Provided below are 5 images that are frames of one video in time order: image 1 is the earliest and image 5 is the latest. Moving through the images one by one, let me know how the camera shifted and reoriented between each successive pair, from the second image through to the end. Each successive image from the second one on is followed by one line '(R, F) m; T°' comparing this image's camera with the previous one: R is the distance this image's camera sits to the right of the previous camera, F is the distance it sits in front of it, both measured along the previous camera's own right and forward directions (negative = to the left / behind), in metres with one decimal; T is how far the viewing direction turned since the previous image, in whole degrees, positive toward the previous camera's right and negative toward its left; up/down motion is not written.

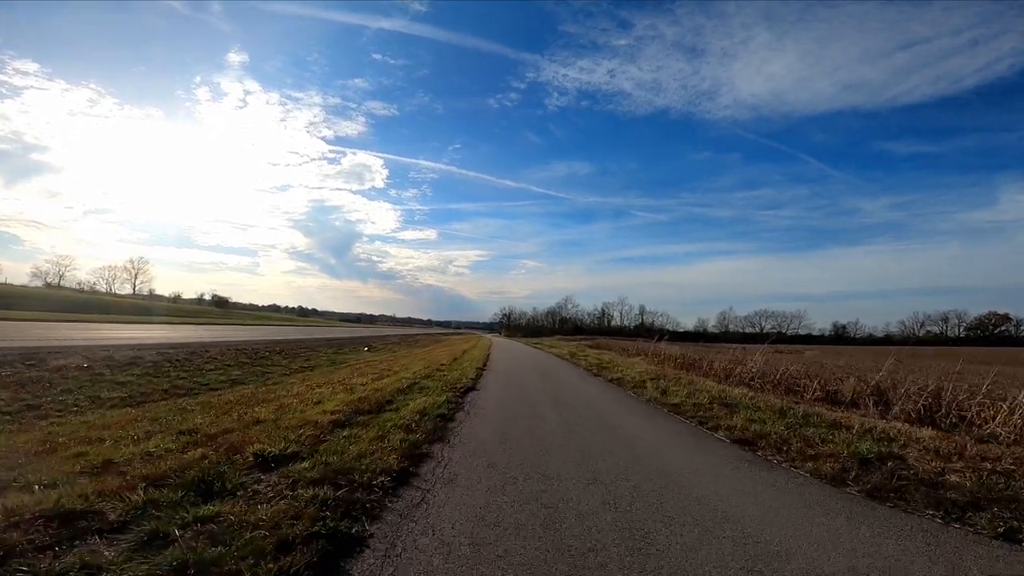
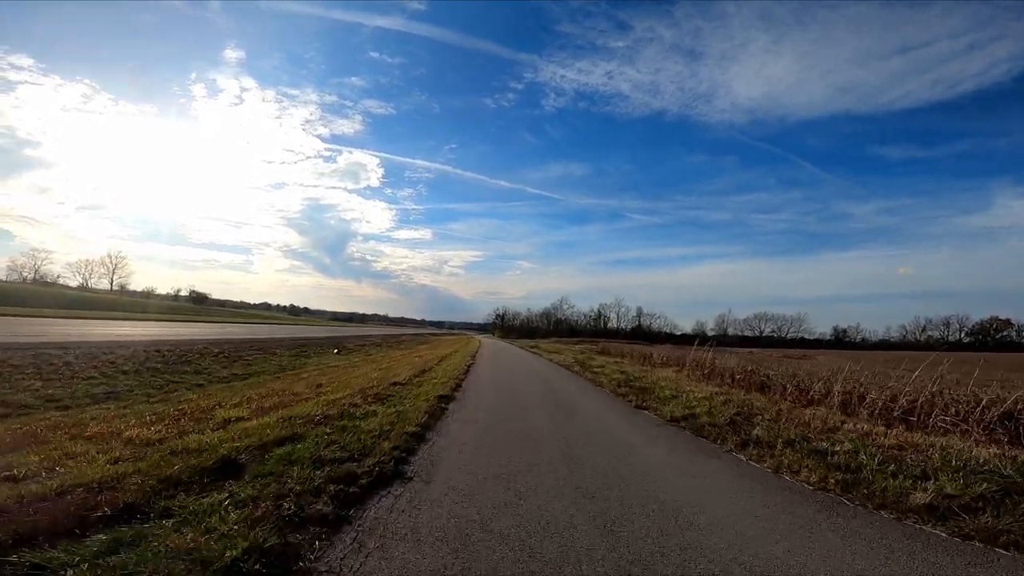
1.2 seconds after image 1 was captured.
(0.0, +1.5) m; +1°
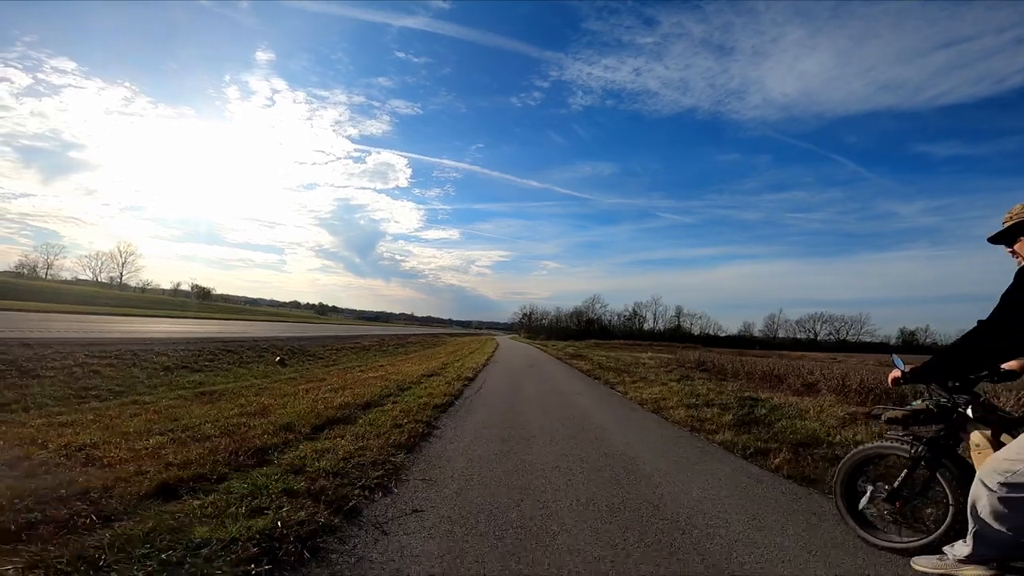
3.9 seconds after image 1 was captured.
(-0.1, +3.5) m; -3°
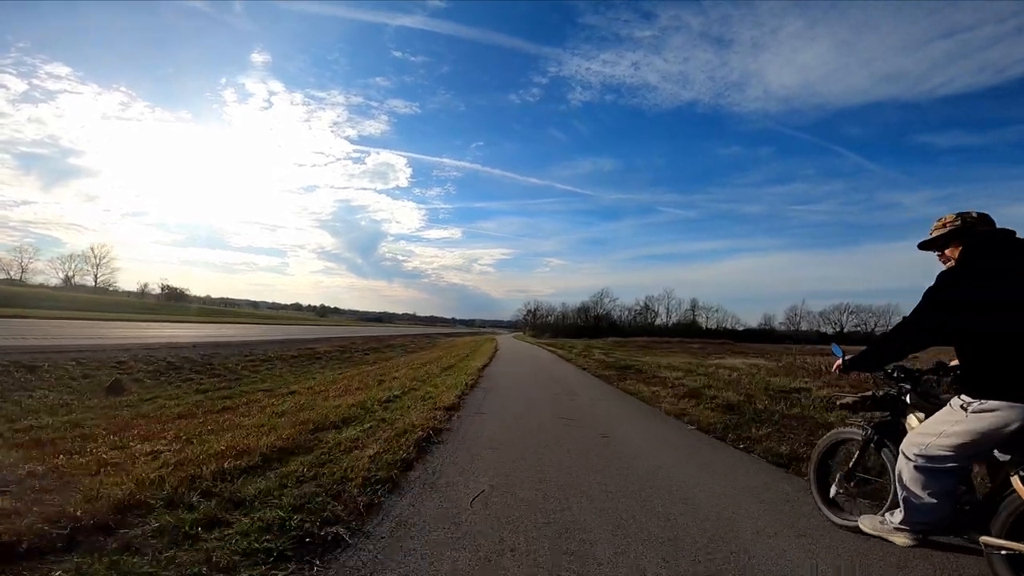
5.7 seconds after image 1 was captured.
(0.0, +2.8) m; 0°
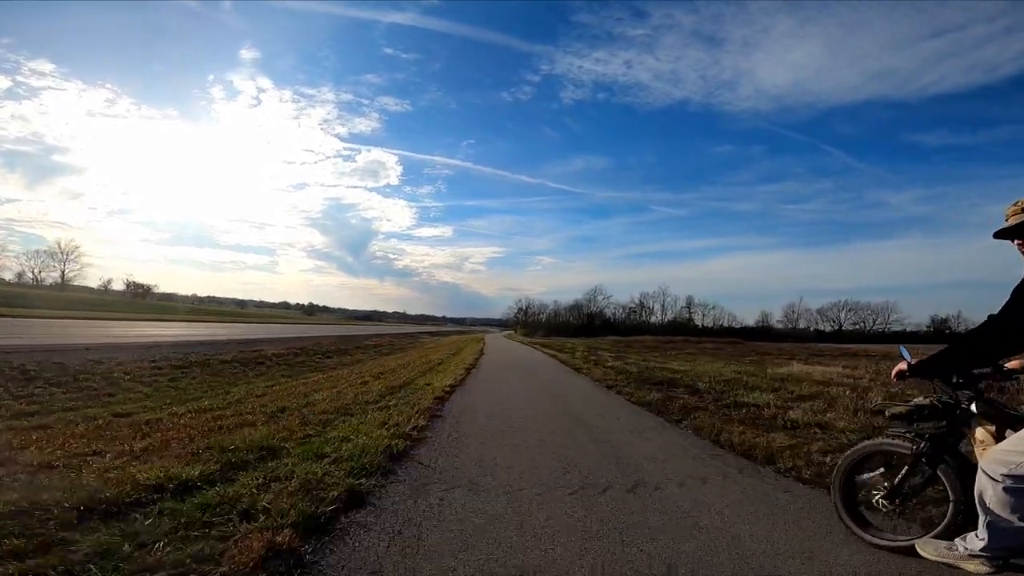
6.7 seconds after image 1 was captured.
(0.0, +1.4) m; +1°
